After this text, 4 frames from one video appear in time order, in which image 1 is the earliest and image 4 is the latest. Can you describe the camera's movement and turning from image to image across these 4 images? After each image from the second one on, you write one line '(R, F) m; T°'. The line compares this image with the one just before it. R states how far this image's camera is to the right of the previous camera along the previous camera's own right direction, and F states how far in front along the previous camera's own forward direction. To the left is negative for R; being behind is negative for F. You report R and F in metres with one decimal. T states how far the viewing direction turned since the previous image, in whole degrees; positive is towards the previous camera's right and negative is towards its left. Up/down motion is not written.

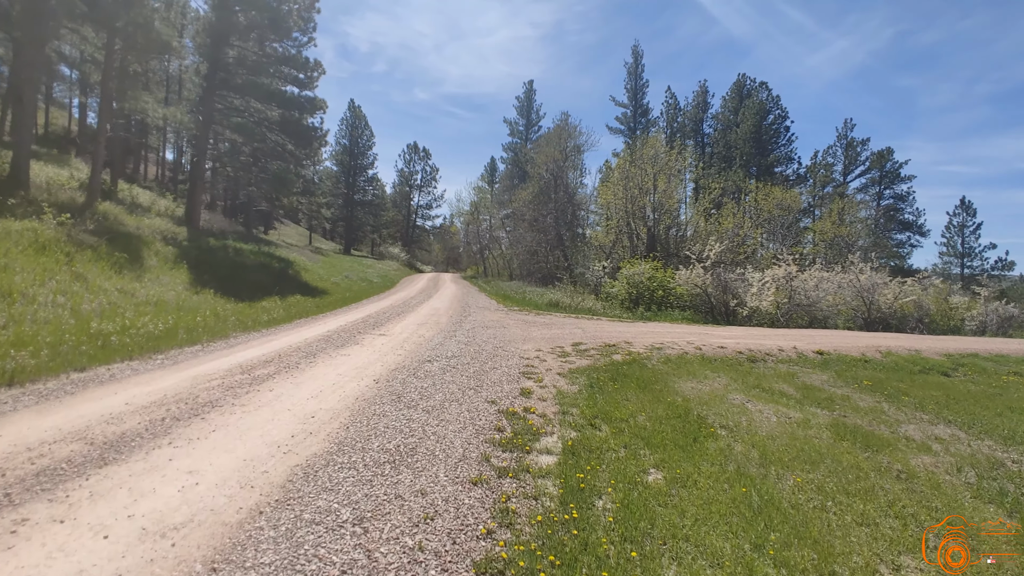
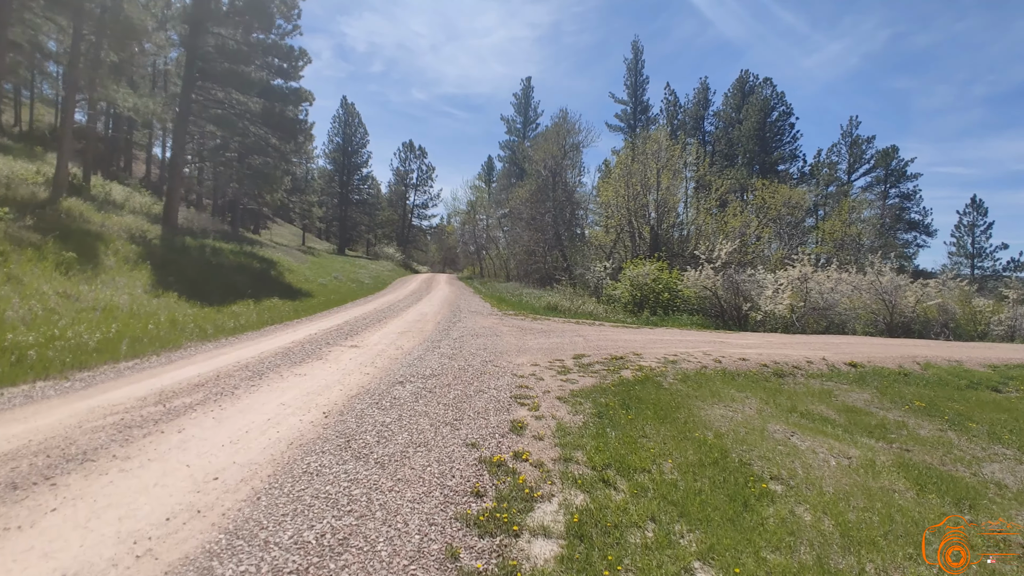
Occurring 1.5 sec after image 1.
(+0.1, +1.4) m; 0°
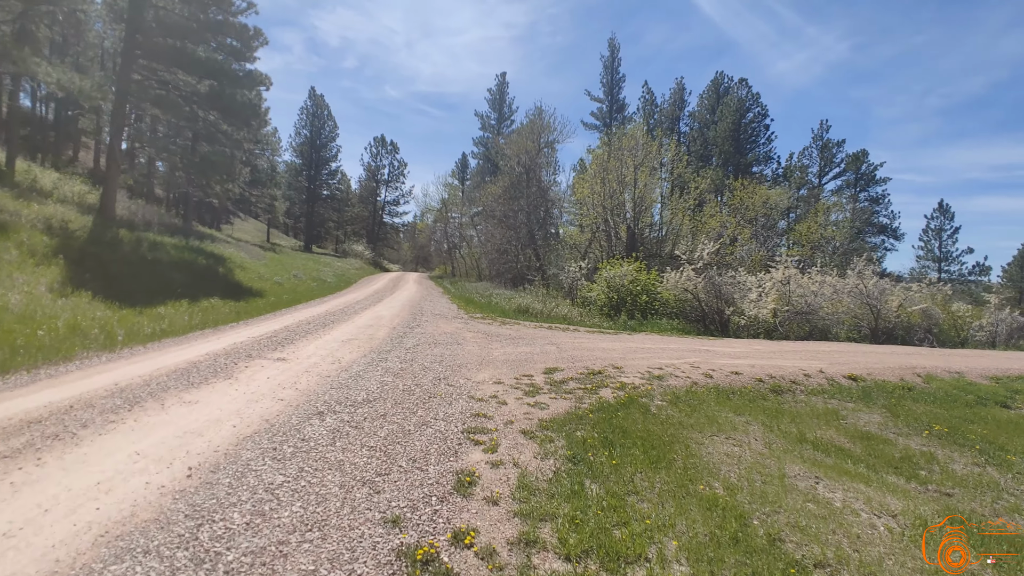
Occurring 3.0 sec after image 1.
(+0.2, +1.4) m; +3°
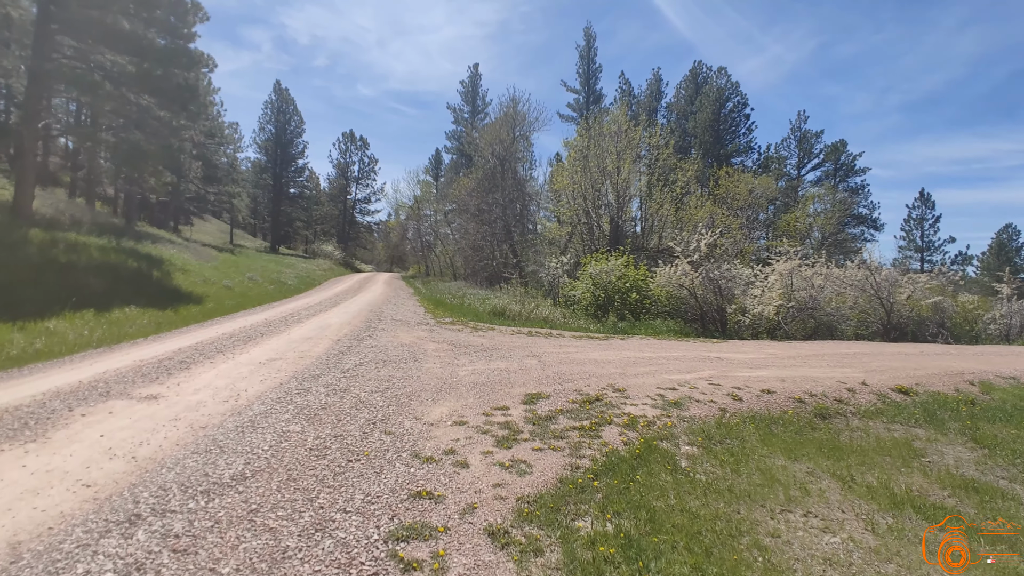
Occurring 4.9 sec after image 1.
(+0.1, +2.1) m; +2°
